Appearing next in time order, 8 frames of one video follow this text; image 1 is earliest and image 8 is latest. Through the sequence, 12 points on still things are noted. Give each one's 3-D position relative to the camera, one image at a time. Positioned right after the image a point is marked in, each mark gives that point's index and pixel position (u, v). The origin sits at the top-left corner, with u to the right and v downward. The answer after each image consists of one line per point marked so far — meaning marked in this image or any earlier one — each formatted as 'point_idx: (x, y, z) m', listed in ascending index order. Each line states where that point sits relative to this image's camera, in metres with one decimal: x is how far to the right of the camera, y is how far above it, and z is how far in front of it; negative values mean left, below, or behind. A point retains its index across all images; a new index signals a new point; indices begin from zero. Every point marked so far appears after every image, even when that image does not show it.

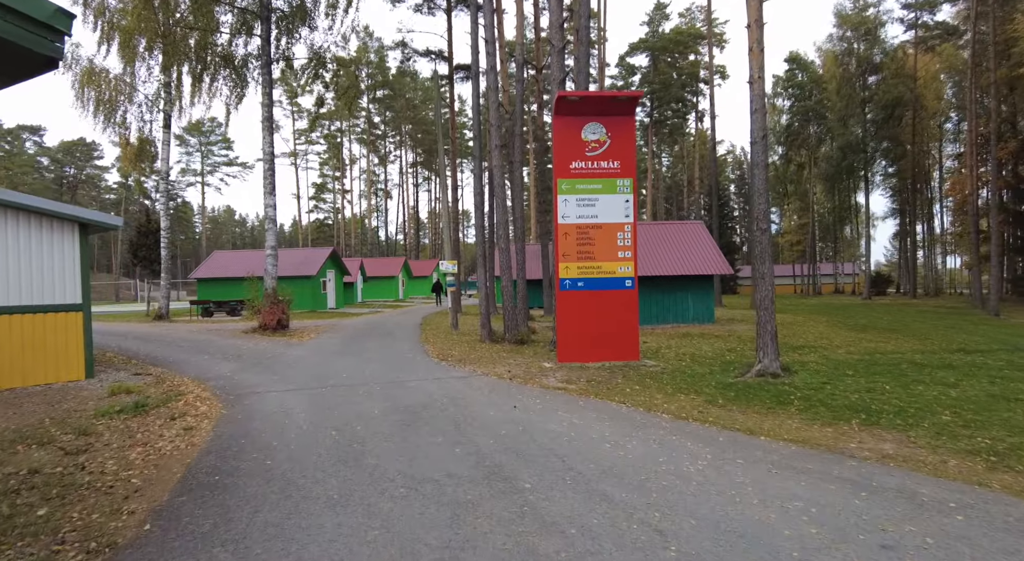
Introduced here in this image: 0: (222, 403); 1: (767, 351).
0: (-4.2, -1.8, +8.3) m
1: (+4.5, -1.3, +10.2) m
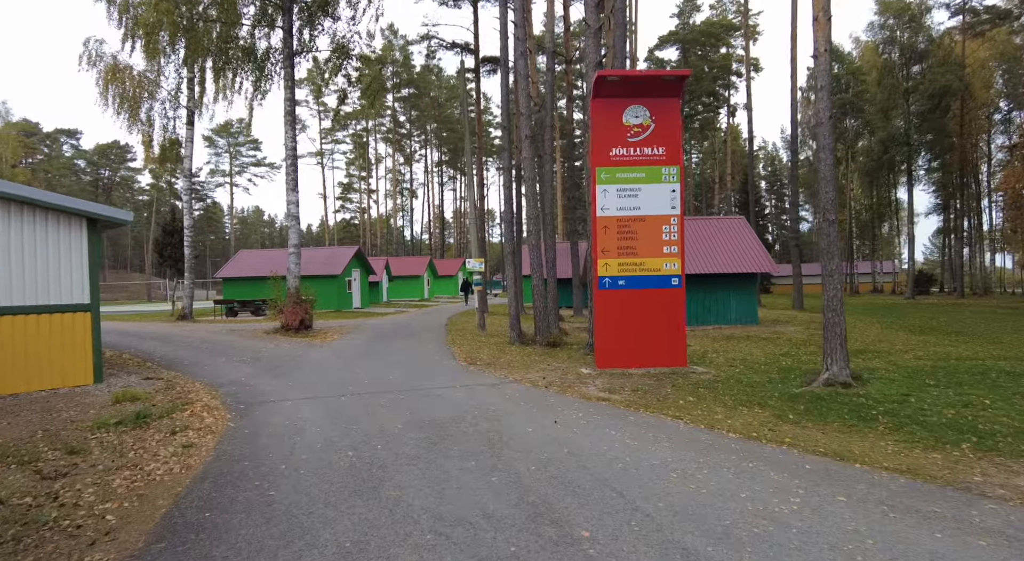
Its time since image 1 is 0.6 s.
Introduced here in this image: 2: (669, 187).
0: (-3.7, -1.8, +7.5) m
1: (+5.1, -1.2, +9.0) m
2: (+3.0, +1.8, +10.9) m
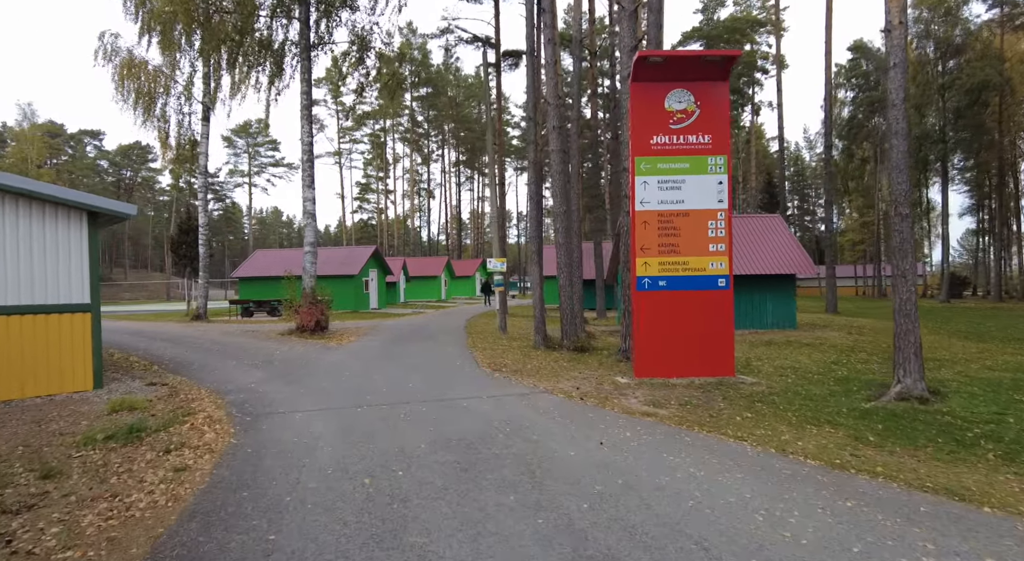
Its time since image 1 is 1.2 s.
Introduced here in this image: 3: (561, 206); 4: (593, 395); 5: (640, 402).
0: (-3.3, -1.7, +6.7) m
1: (+5.6, -1.2, +8.0) m
2: (+3.6, +1.8, +10.0) m
3: (+1.3, +2.0, +14.9) m
4: (+1.3, -1.8, +8.8) m
5: (+1.9, -1.8, +8.3) m
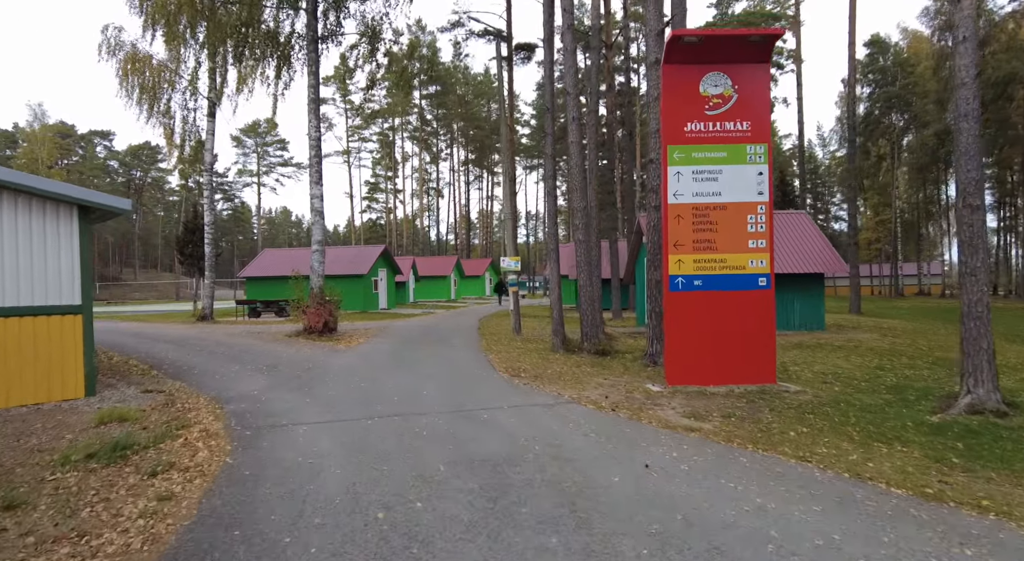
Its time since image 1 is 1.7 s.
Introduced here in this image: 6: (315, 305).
0: (-3.0, -1.7, +6.0) m
1: (+5.9, -1.2, +7.2) m
2: (+3.9, +1.8, +9.2) m
3: (+1.7, +2.0, +14.2) m
4: (+1.6, -1.8, +8.1) m
5: (+2.2, -1.8, +7.6) m
6: (-6.4, -0.8, +18.5) m
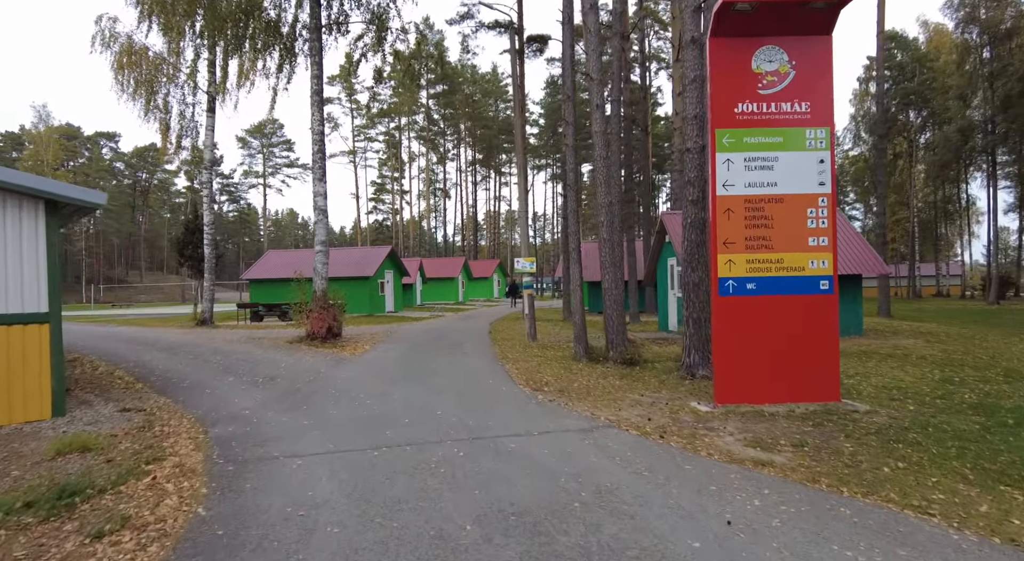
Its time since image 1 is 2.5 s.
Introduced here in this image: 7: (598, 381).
0: (-2.6, -1.8, +4.9) m
1: (+6.2, -1.3, +6.0) m
2: (+4.3, +1.8, +8.0) m
3: (+2.1, +1.9, +13.0) m
4: (+2.0, -1.8, +6.9) m
5: (+2.6, -1.8, +6.4) m
6: (-5.9, -0.9, +17.5) m
7: (+1.6, -1.8, +10.5) m
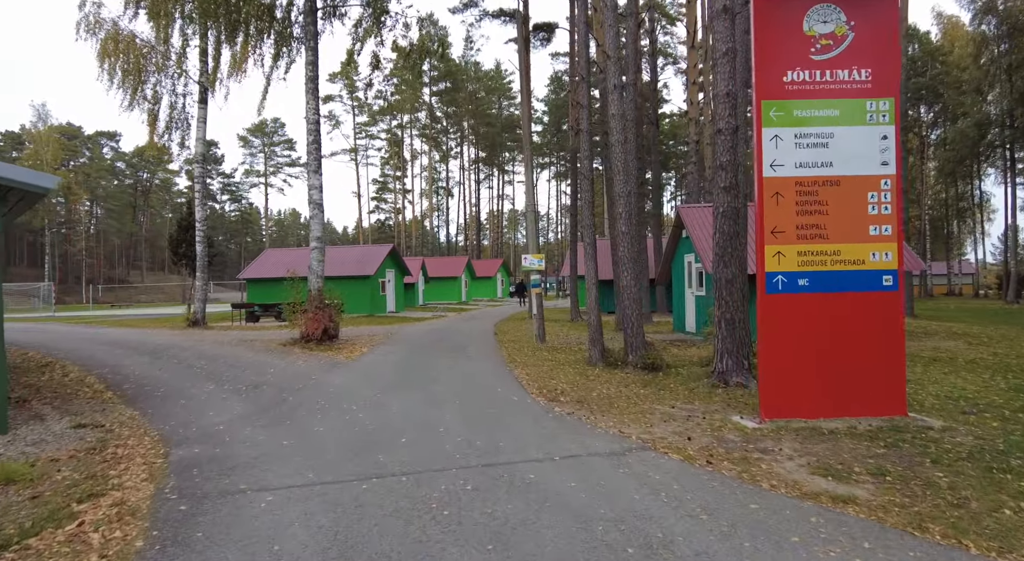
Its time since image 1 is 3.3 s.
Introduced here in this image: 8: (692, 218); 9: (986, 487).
0: (-2.5, -1.7, +3.9) m
1: (+6.4, -1.2, +4.9) m
2: (+4.4, +1.8, +6.9) m
3: (+2.3, +2.0, +11.9) m
4: (+2.1, -1.7, +5.8) m
5: (+2.7, -1.7, +5.3) m
6: (-5.7, -0.8, +16.4) m
7: (+1.8, -1.8, +9.4) m
8: (+5.2, +1.8, +16.4) m
9: (+3.9, -1.7, +4.7) m
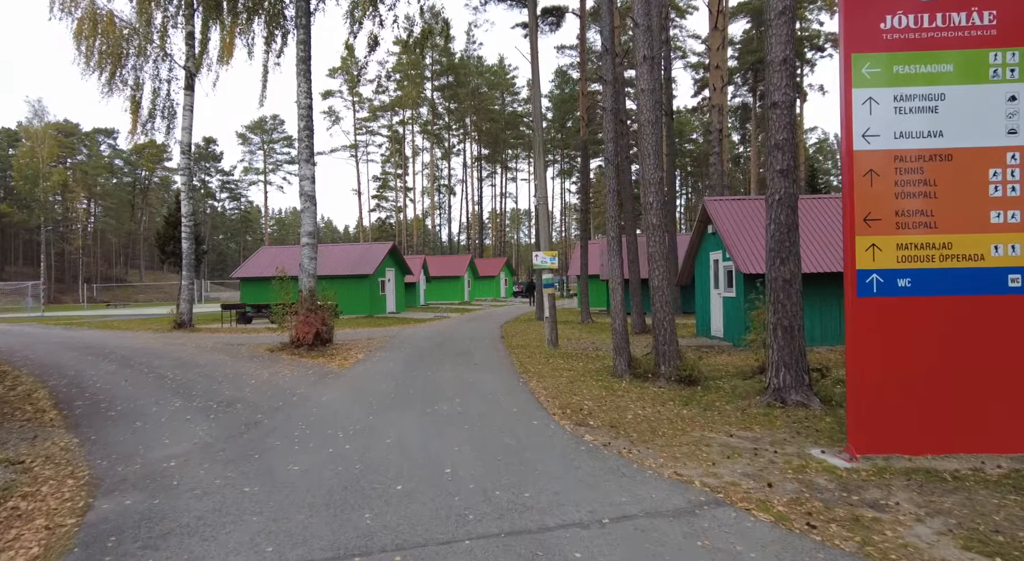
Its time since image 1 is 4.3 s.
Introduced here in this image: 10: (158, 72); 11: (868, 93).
0: (-2.2, -1.7, +2.4) m
1: (+6.6, -1.2, +3.4) m
2: (+4.7, +1.8, +5.4) m
3: (+2.6, +2.0, +10.5) m
4: (+2.4, -1.7, +4.4) m
5: (+3.0, -1.7, +3.9) m
6: (-5.4, -0.8, +15.0) m
7: (+2.0, -1.8, +7.9) m
8: (+5.4, +1.8, +14.9) m
9: (+4.1, -1.7, +3.3) m
10: (-12.2, +7.2, +19.7) m
11: (+3.4, +1.8, +5.5) m
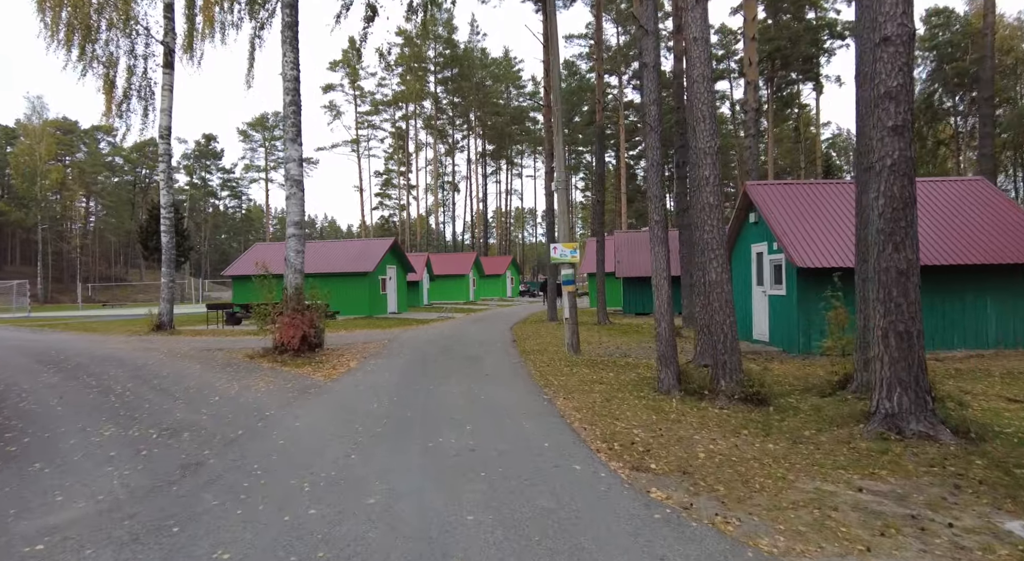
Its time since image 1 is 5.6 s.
0: (-2.0, -1.6, +0.5) m
1: (+6.9, -1.1, +1.4) m
2: (+5.0, +1.9, +3.5) m
3: (+2.9, +2.1, +8.5) m
4: (+2.6, -1.7, +2.4) m
5: (+3.2, -1.7, +1.9) m
6: (-5.1, -0.7, +13.1) m
7: (+2.3, -1.7, +6.0) m
8: (+5.8, +1.9, +12.9) m
9: (+4.4, -1.6, +1.3) m
10: (-11.8, +7.3, +17.8) m
11: (+3.7, +1.9, +3.5) m
